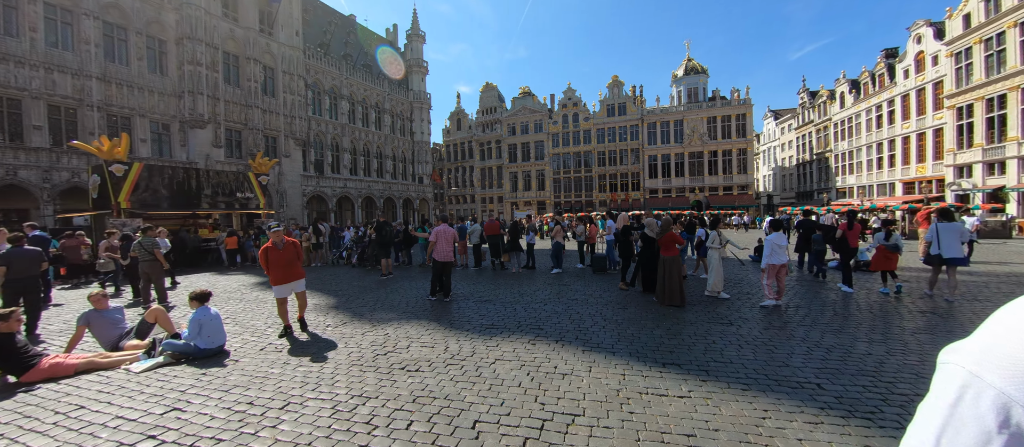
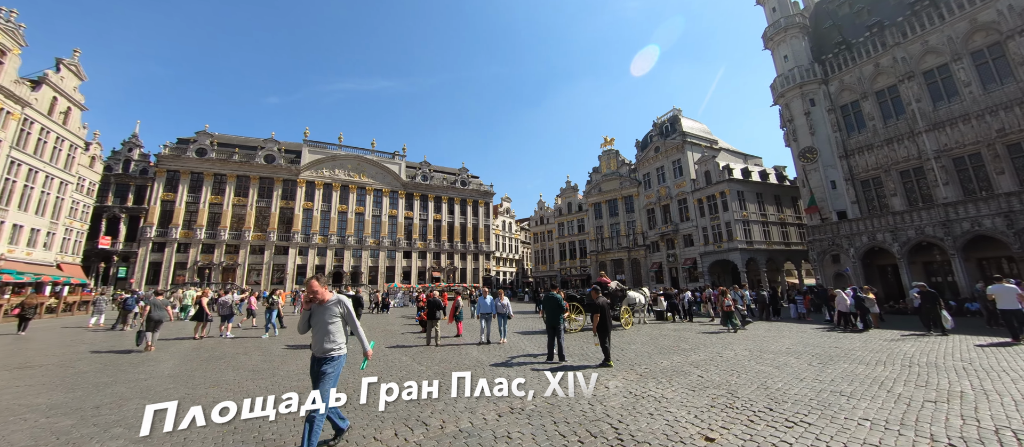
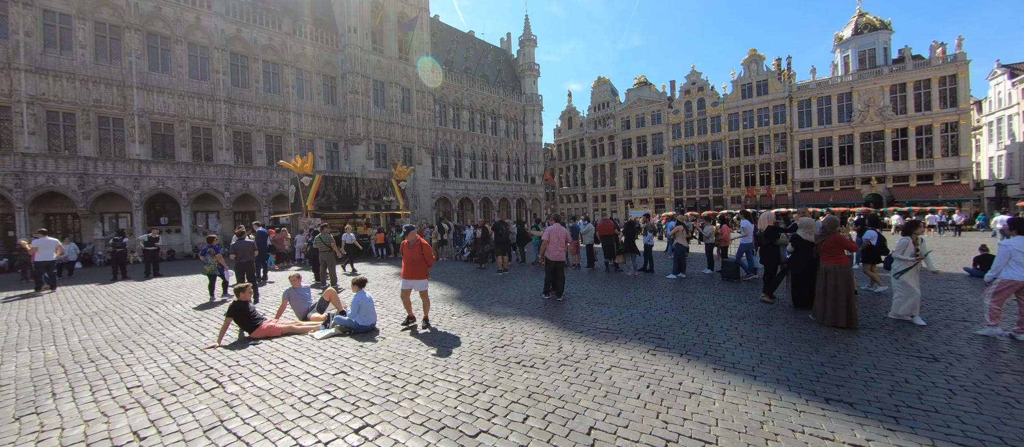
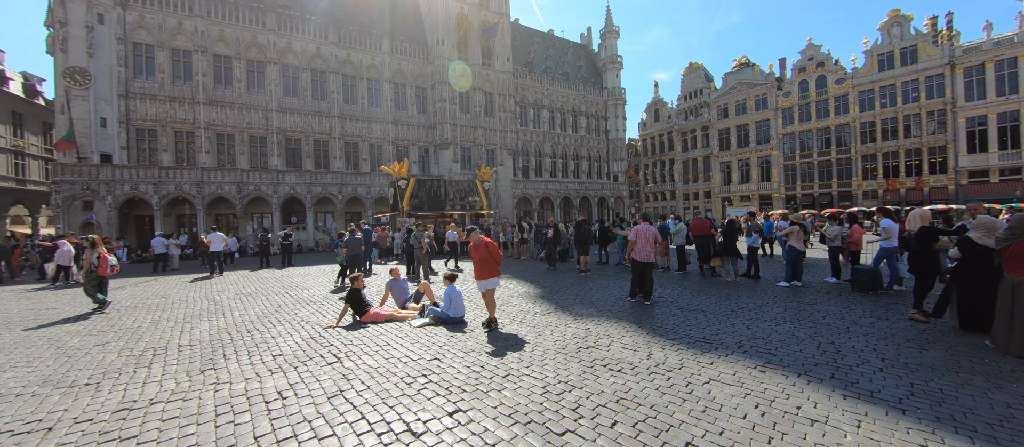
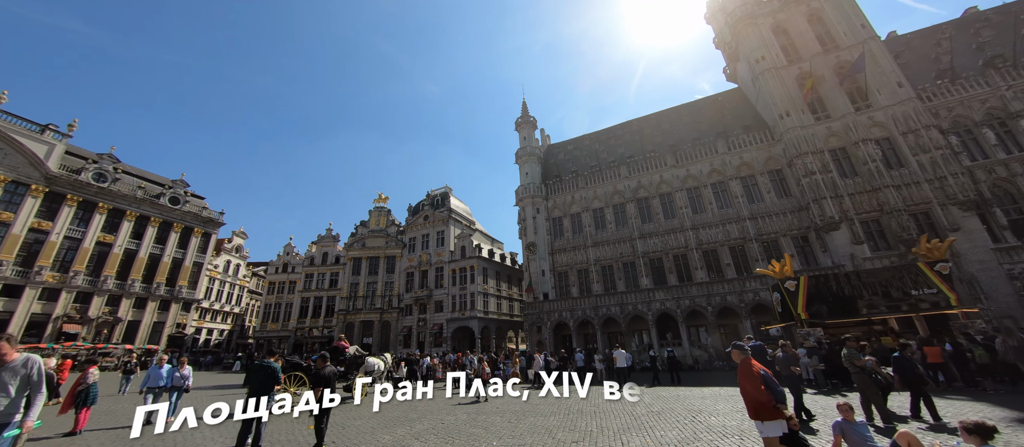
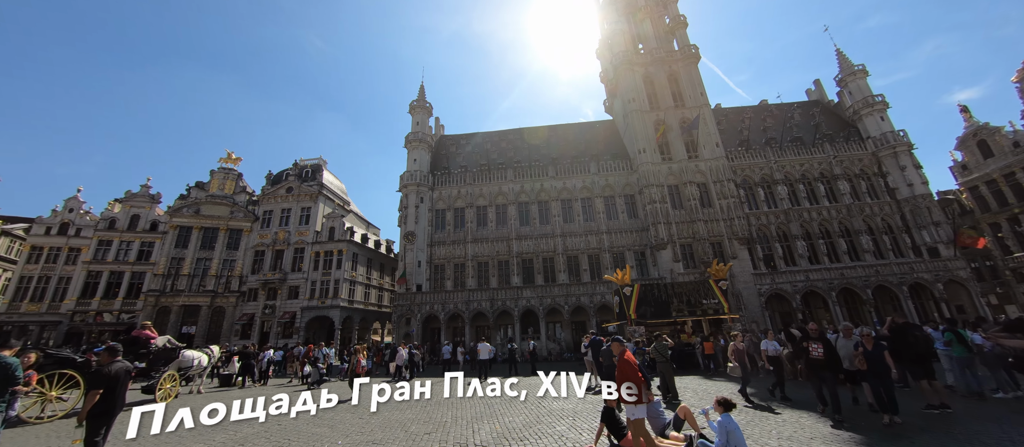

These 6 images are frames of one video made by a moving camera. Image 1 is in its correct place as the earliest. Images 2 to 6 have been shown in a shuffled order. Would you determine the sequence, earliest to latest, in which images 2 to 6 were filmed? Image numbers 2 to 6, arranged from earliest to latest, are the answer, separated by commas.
3, 4, 6, 5, 2
